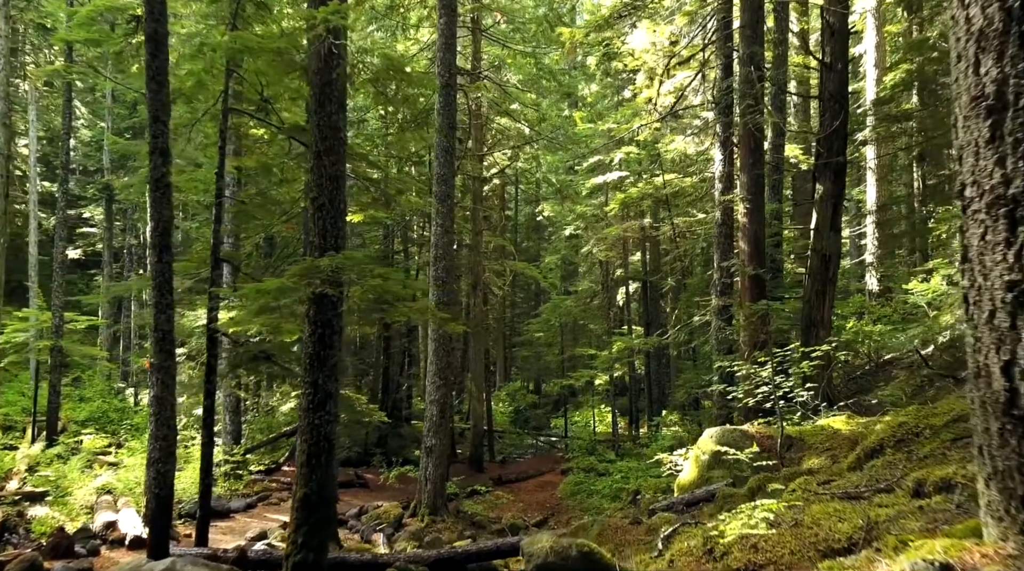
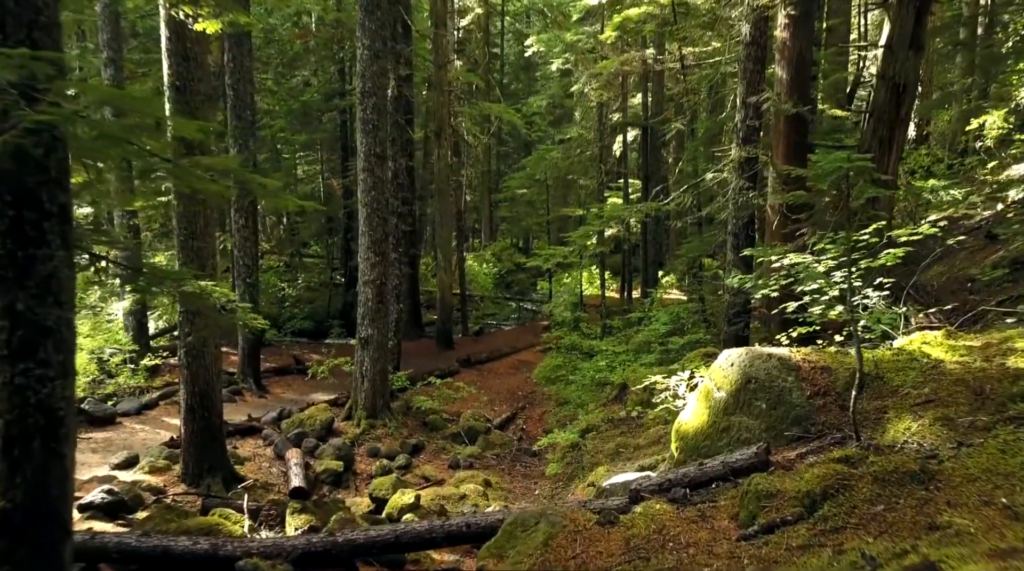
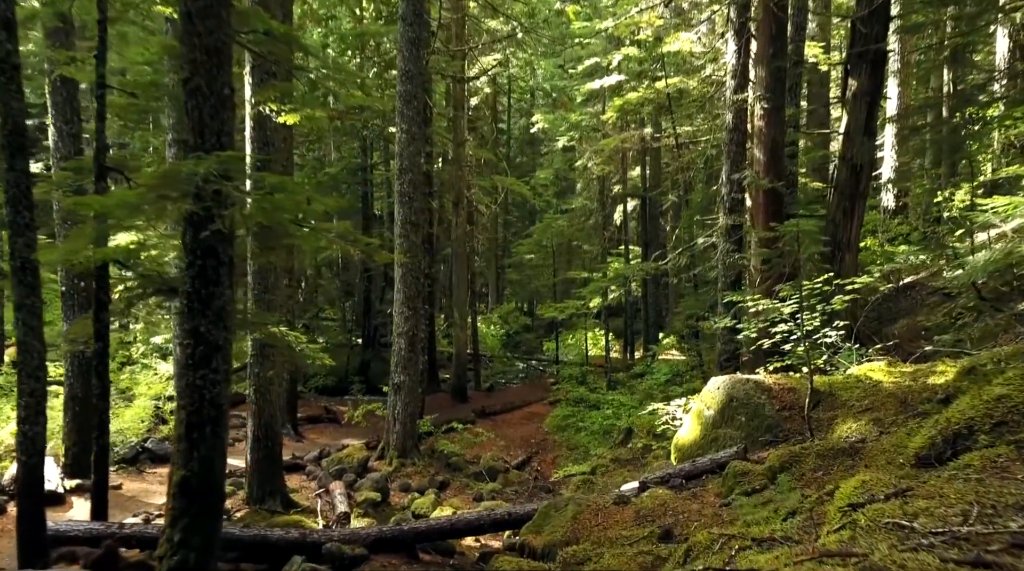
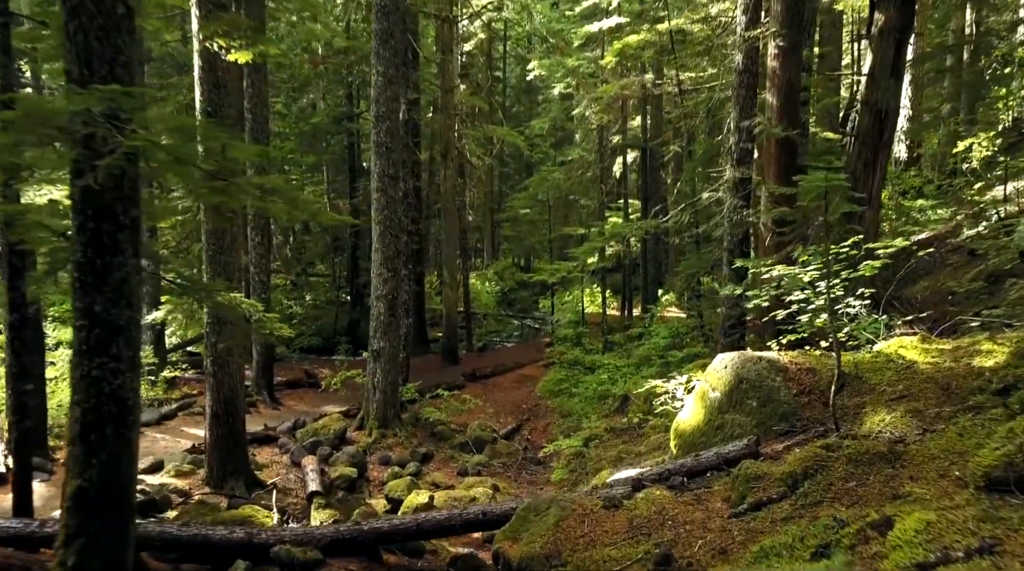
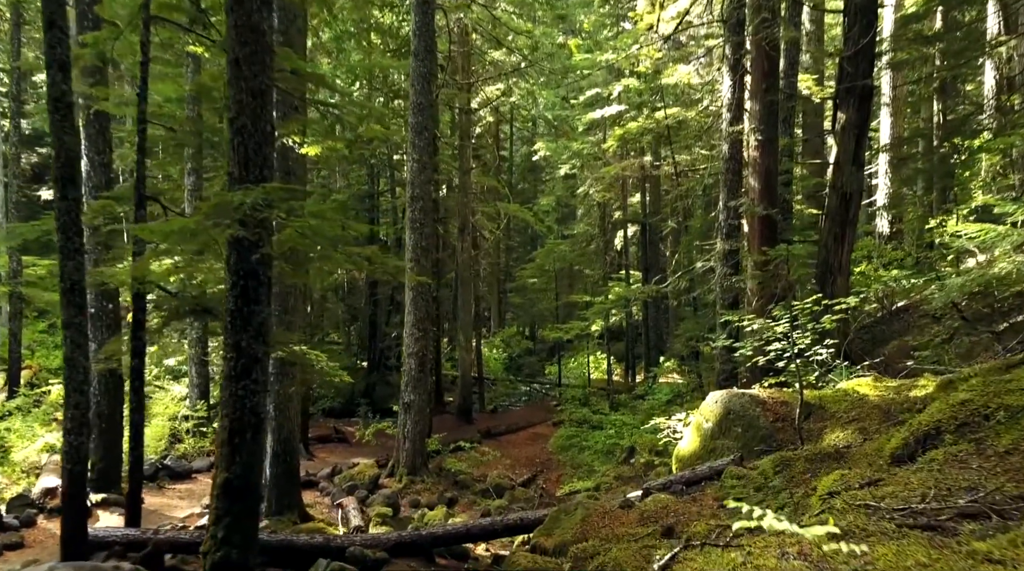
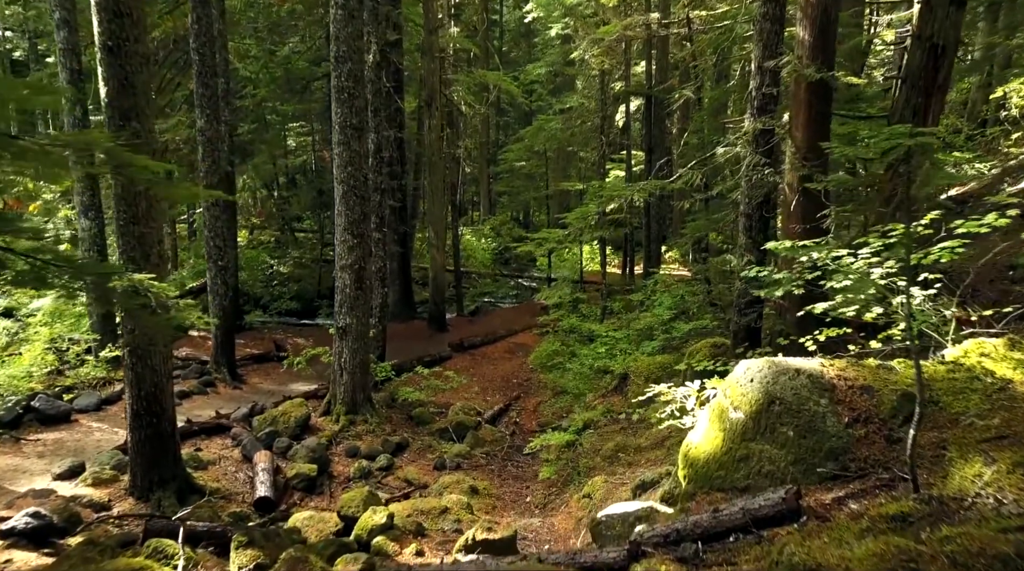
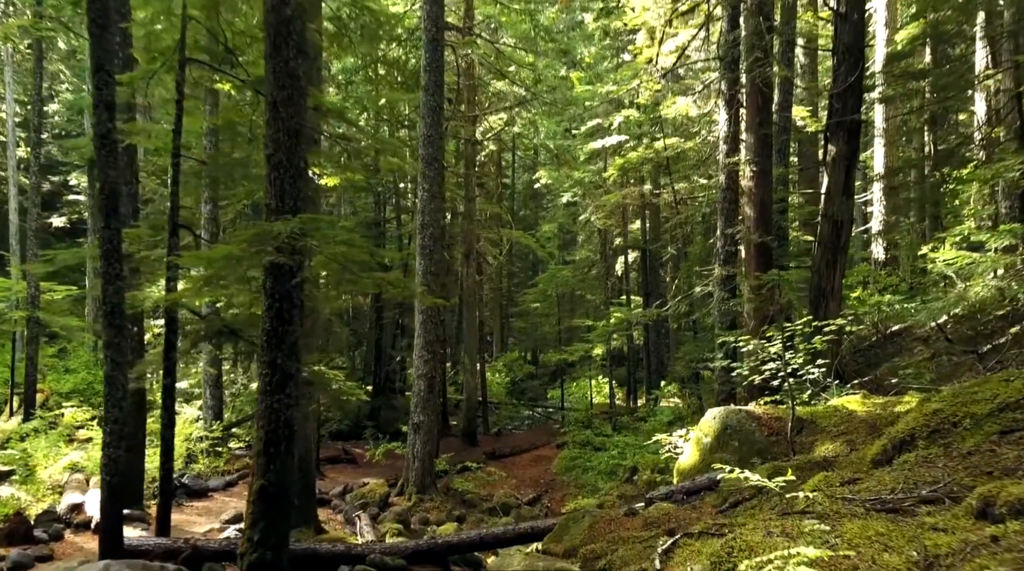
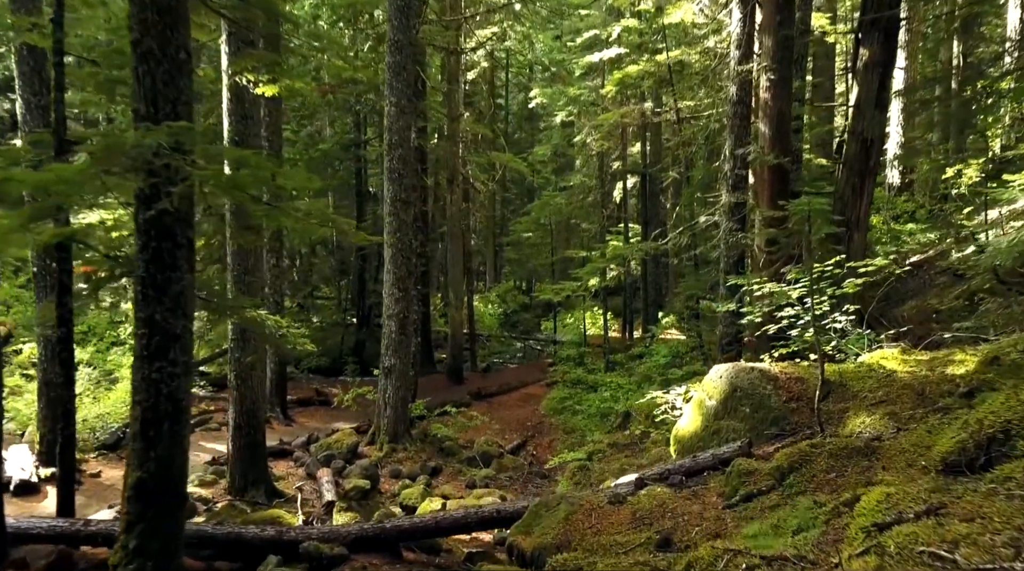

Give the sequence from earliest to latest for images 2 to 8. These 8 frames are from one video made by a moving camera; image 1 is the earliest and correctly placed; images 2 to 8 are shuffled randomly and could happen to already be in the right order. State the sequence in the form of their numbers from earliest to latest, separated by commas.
7, 5, 3, 8, 4, 2, 6
